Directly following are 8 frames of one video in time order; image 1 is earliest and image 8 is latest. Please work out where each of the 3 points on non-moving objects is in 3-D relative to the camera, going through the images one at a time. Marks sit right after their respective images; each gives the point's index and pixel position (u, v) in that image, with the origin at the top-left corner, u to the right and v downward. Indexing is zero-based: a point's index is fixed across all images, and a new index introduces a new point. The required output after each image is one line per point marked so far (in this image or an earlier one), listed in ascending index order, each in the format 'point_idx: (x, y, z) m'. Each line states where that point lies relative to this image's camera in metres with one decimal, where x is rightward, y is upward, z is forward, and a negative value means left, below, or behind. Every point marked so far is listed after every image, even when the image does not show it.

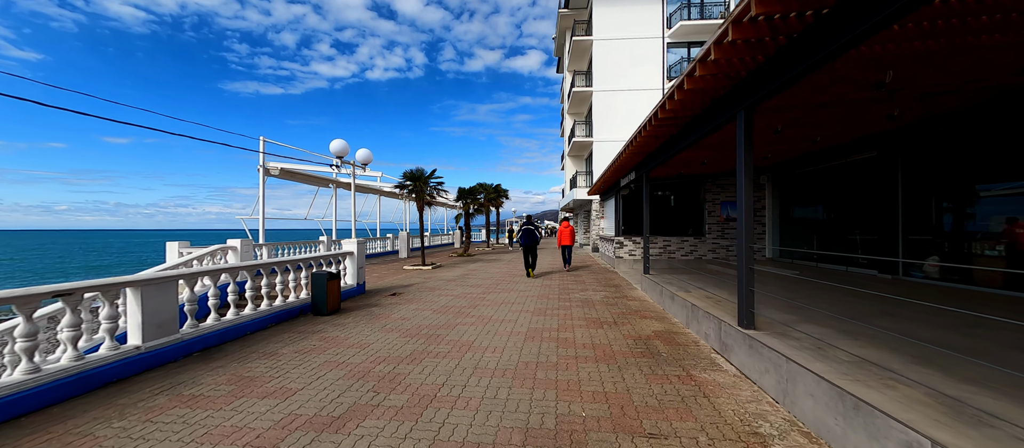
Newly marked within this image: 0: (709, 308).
0: (+2.8, -1.2, +5.1) m
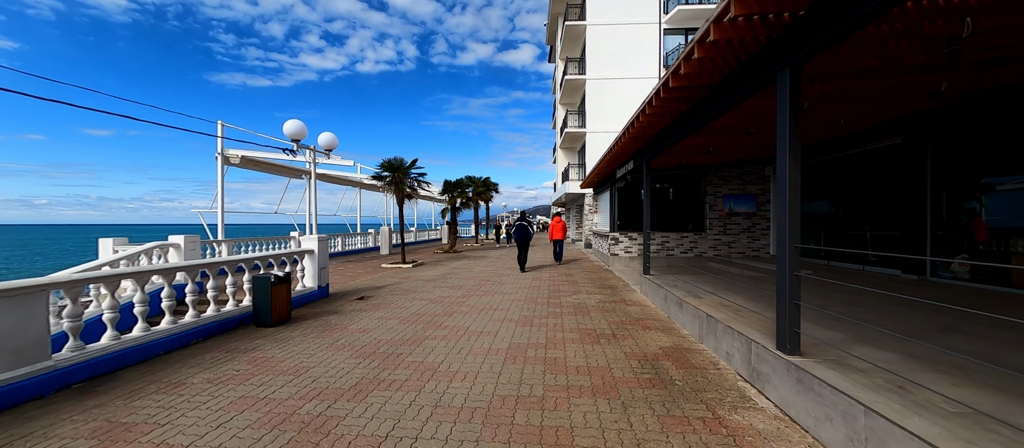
0: (+2.5, -1.1, +4.2) m
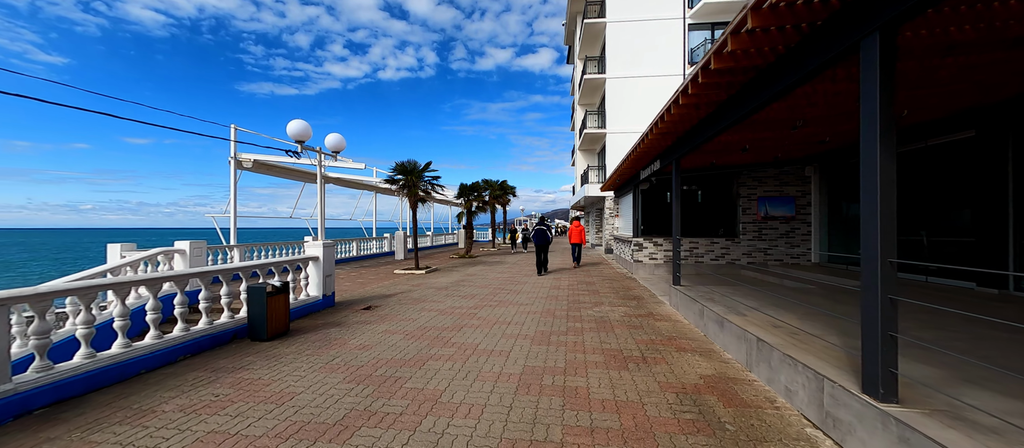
0: (+2.7, -1.2, +3.4) m
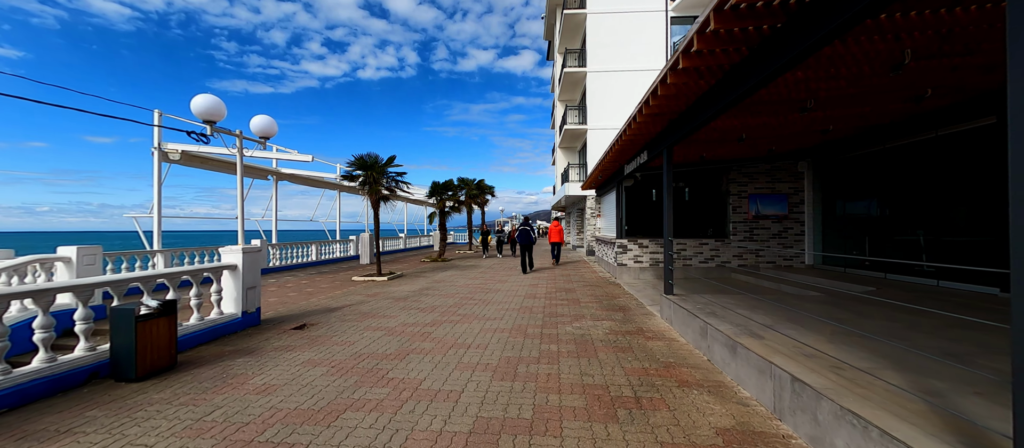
0: (+2.2, -1.2, +2.4) m
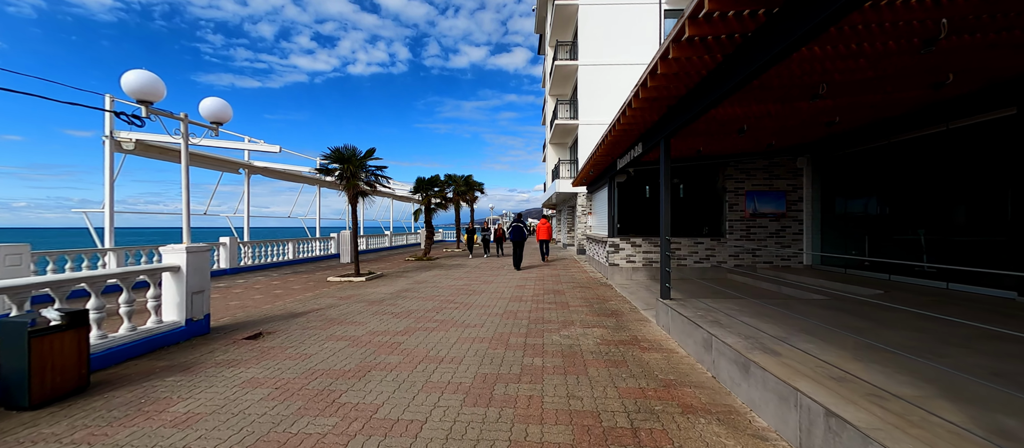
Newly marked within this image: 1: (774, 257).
0: (+2.1, -1.2, +1.9) m
1: (+7.1, -0.9, +9.7) m
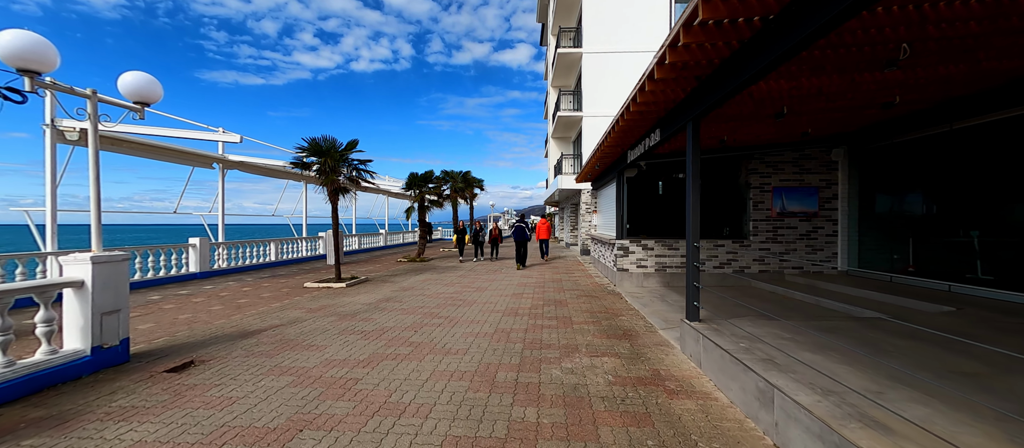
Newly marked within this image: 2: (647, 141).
0: (+1.9, -1.2, +0.8) m
1: (+7.0, -0.9, +8.6) m
2: (+2.6, +1.6, +7.1) m
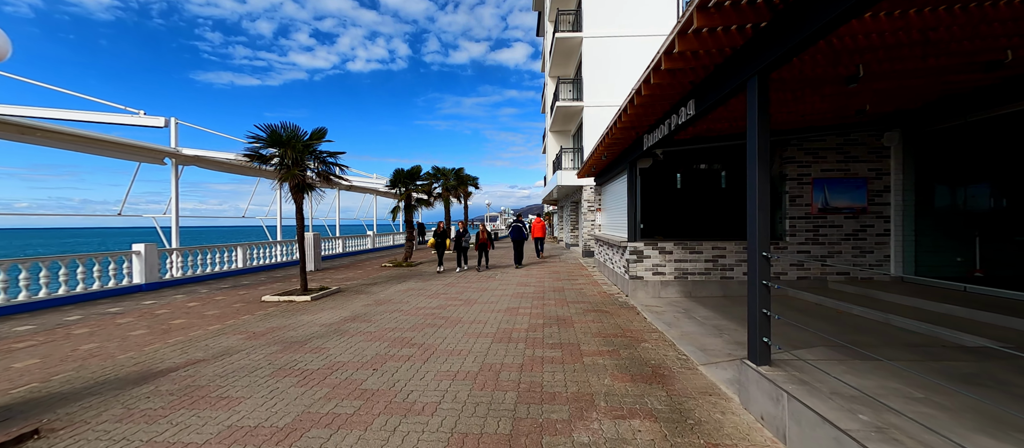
0: (+1.8, -1.2, -0.5) m
1: (+6.9, -0.9, +7.3) m
2: (+2.5, +1.6, +5.7) m
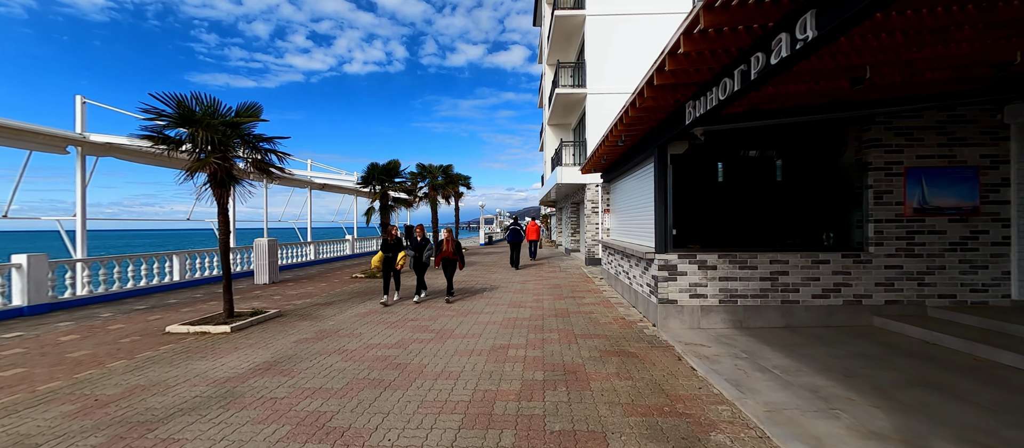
0: (+1.7, -1.3, -2.4) m
1: (+6.7, -0.9, +5.4) m
2: (+2.3, +1.5, +3.8) m
